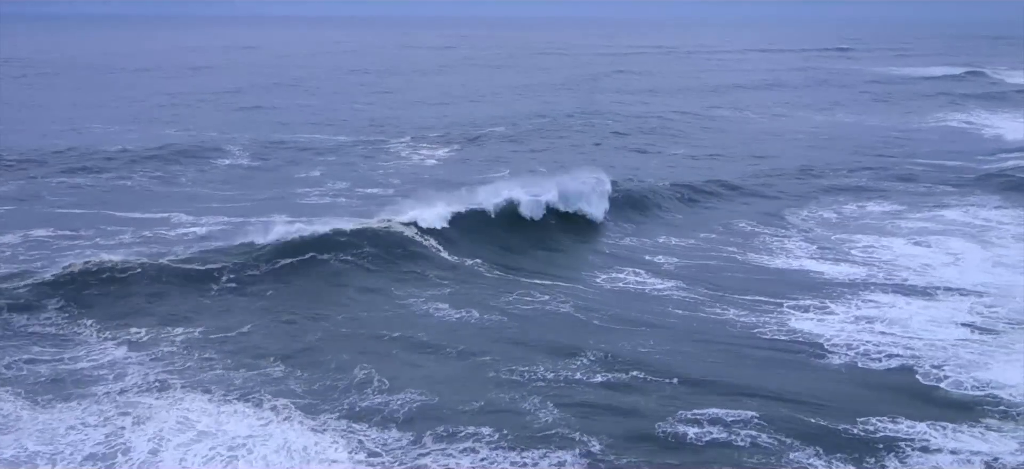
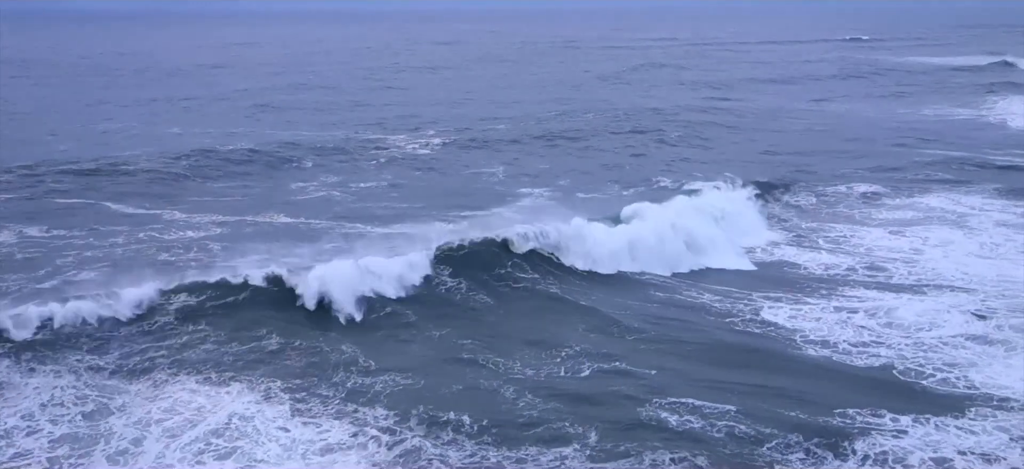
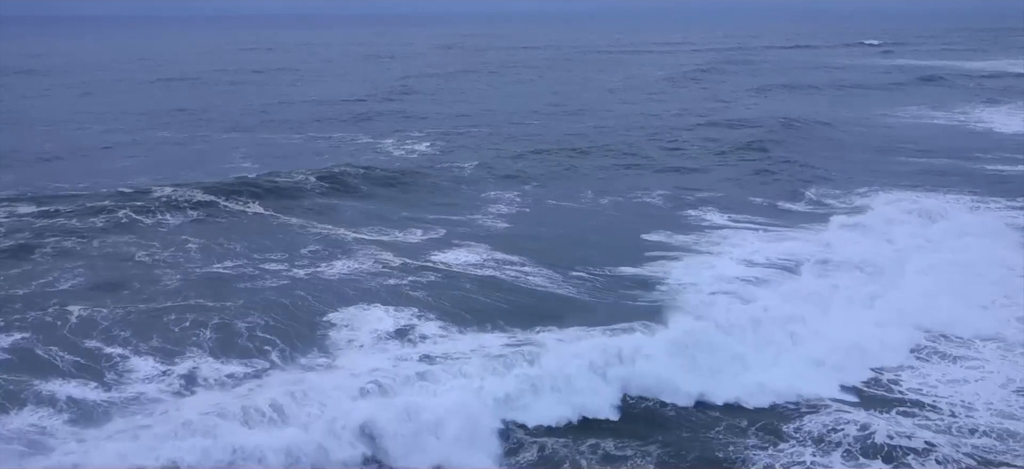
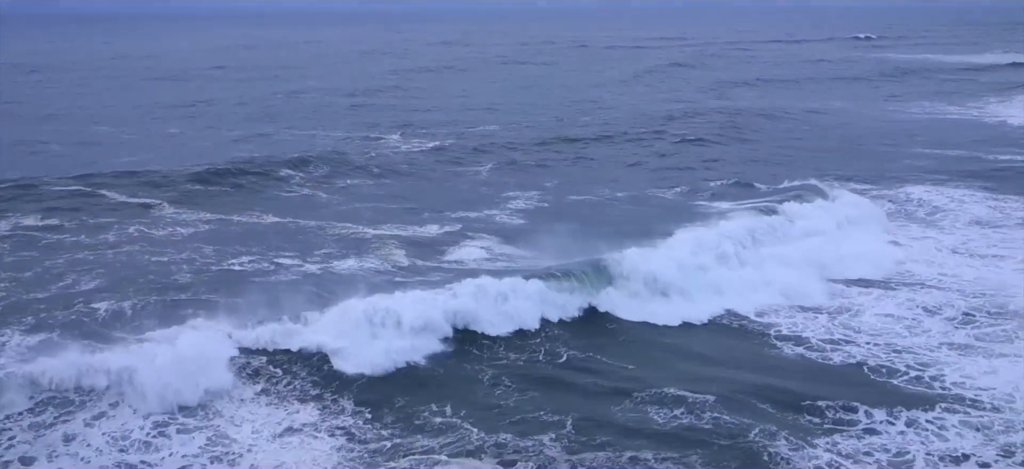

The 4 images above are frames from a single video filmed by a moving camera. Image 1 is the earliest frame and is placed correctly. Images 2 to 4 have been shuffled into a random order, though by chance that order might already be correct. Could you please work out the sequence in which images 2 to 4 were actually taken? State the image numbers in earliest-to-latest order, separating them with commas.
2, 4, 3
